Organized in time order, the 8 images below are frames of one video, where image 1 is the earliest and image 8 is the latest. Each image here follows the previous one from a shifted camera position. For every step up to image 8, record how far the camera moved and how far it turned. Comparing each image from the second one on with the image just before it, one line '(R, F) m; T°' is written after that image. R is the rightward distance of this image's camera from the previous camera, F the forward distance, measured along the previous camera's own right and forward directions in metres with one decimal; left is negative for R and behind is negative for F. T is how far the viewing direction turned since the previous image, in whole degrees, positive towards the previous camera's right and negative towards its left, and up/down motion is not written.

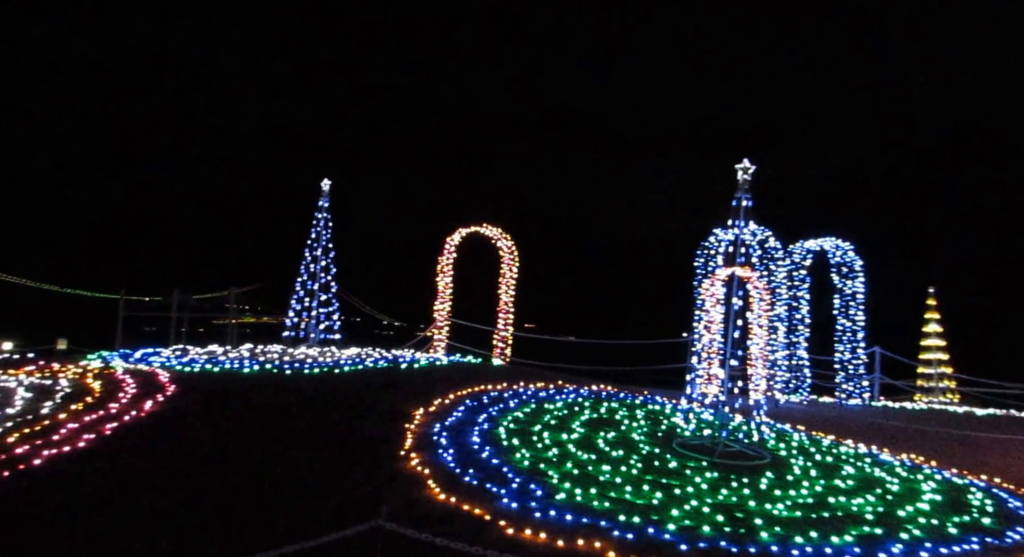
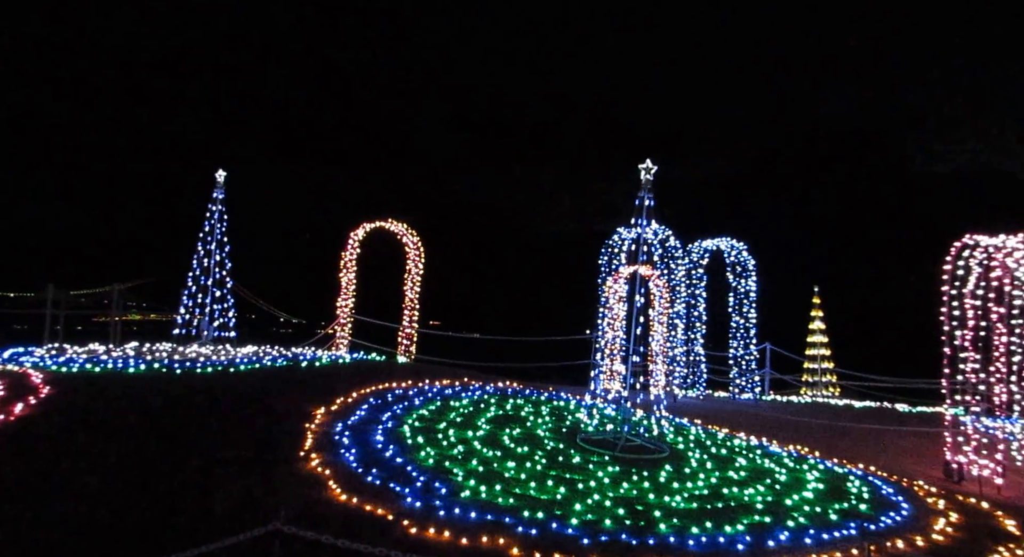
(+0.1, +0.2) m; +8°
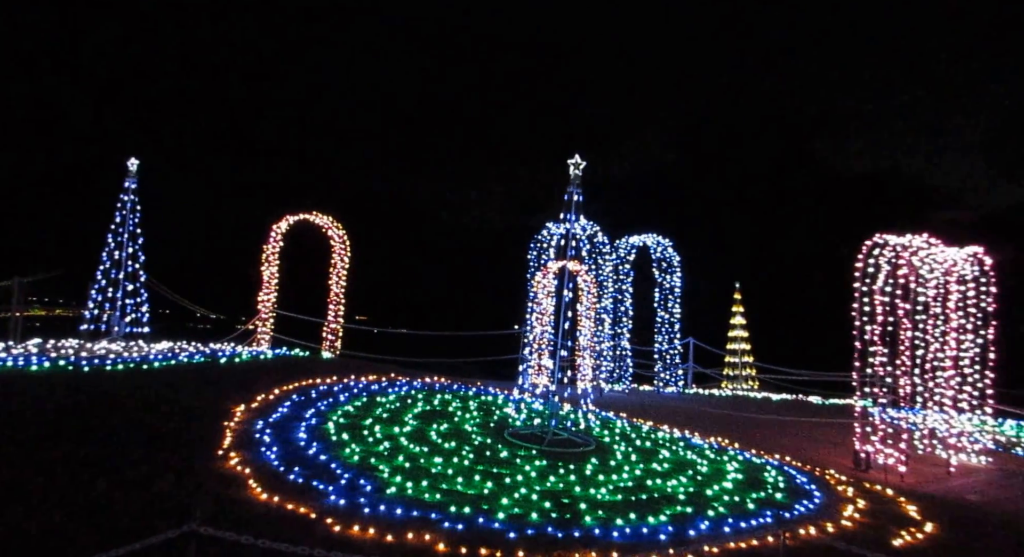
(0.0, +0.1) m; +6°
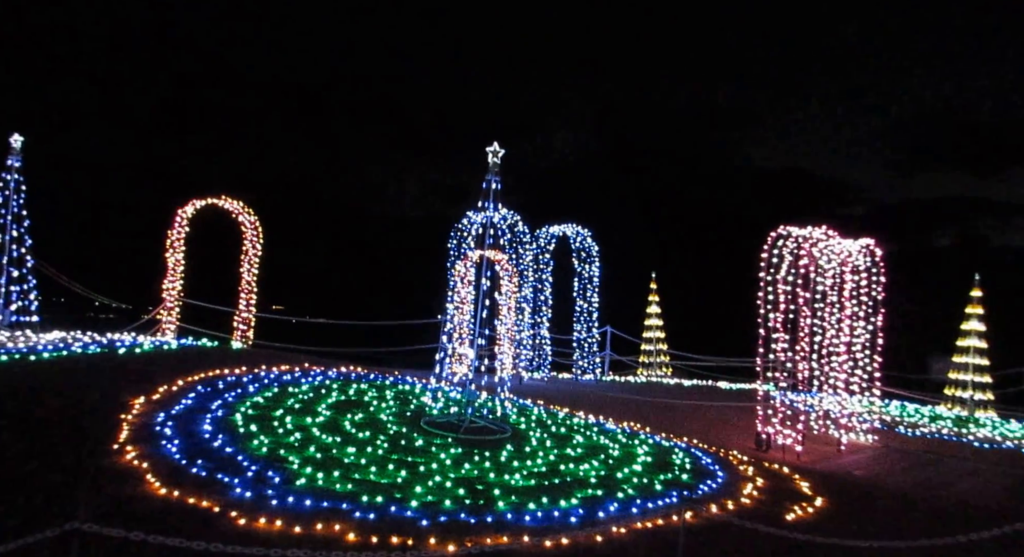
(+0.1, 0.0) m; +7°
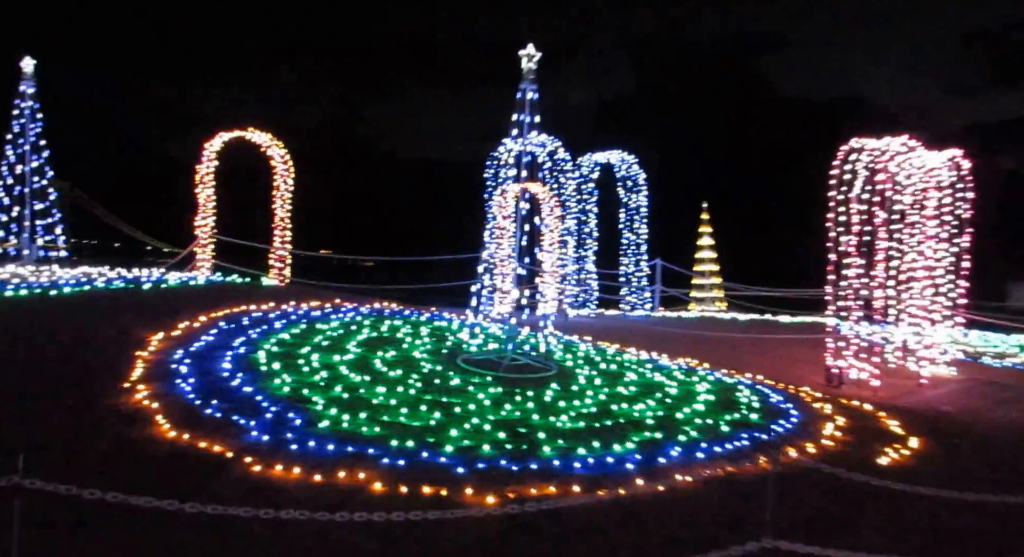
(0.0, +0.8) m; -4°
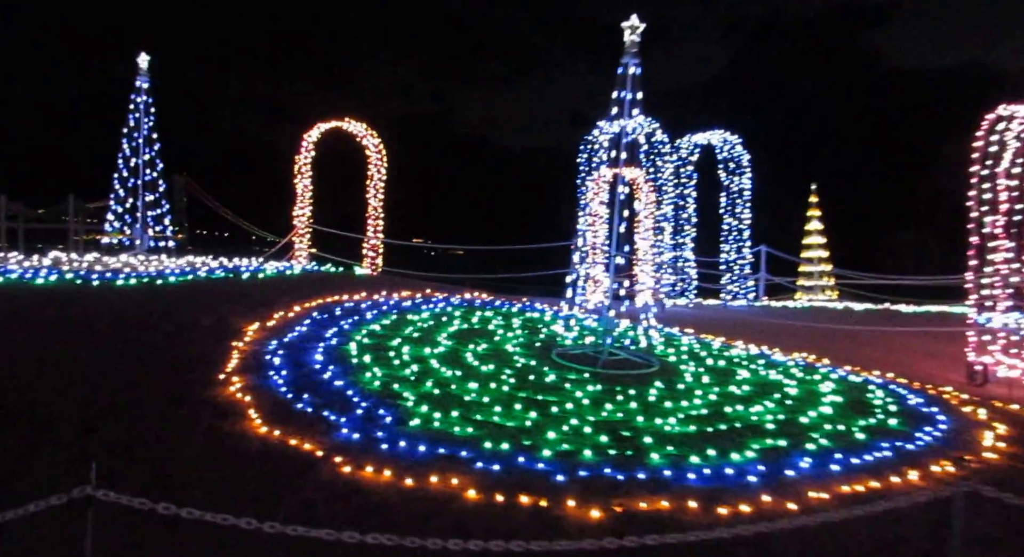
(-0.1, +0.4) m; -8°
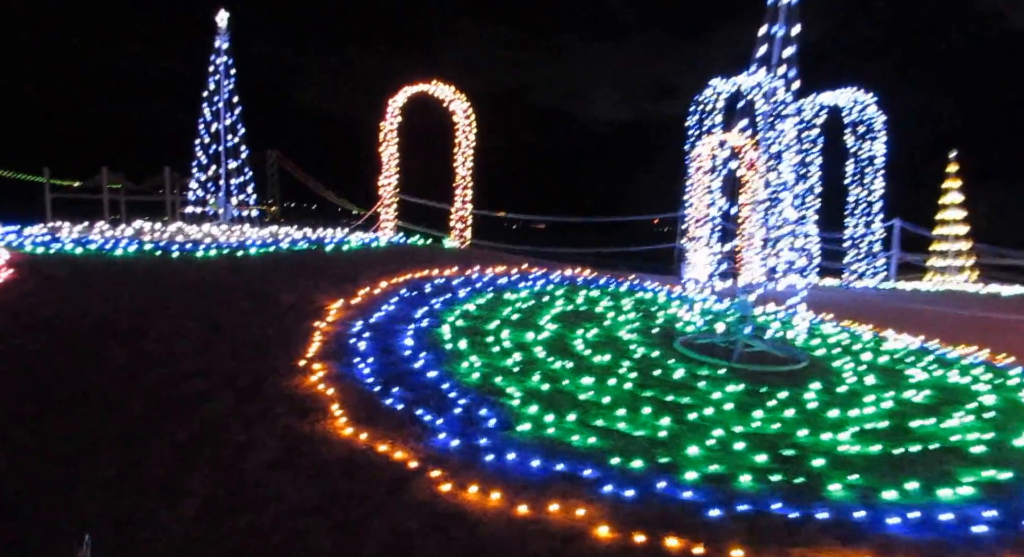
(-0.3, +0.9) m; -7°
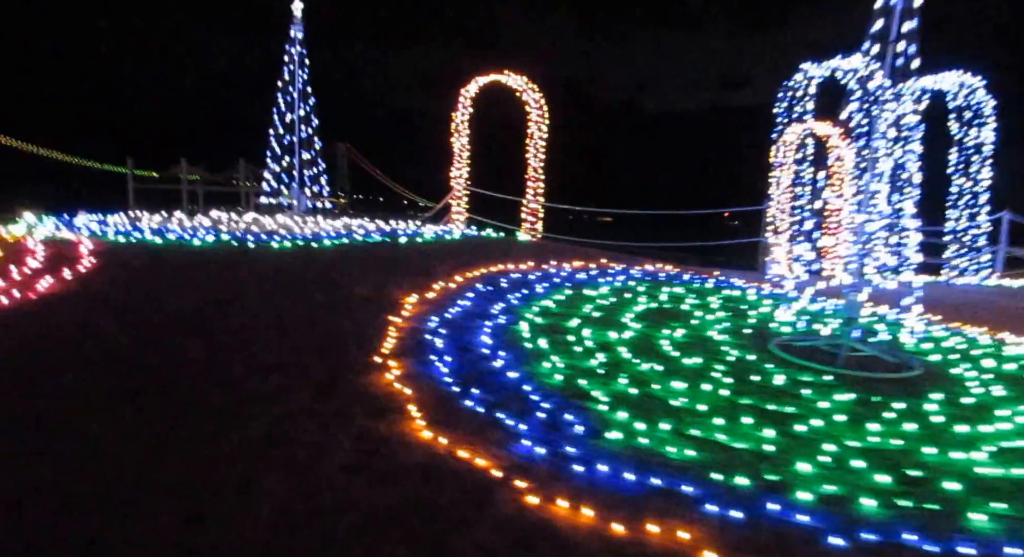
(-0.2, +0.3) m; -5°
